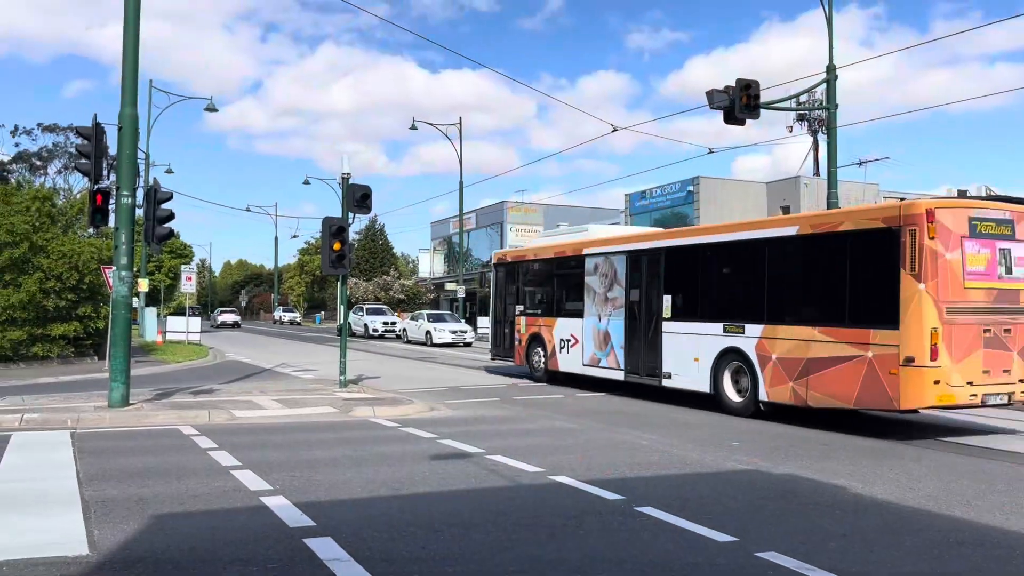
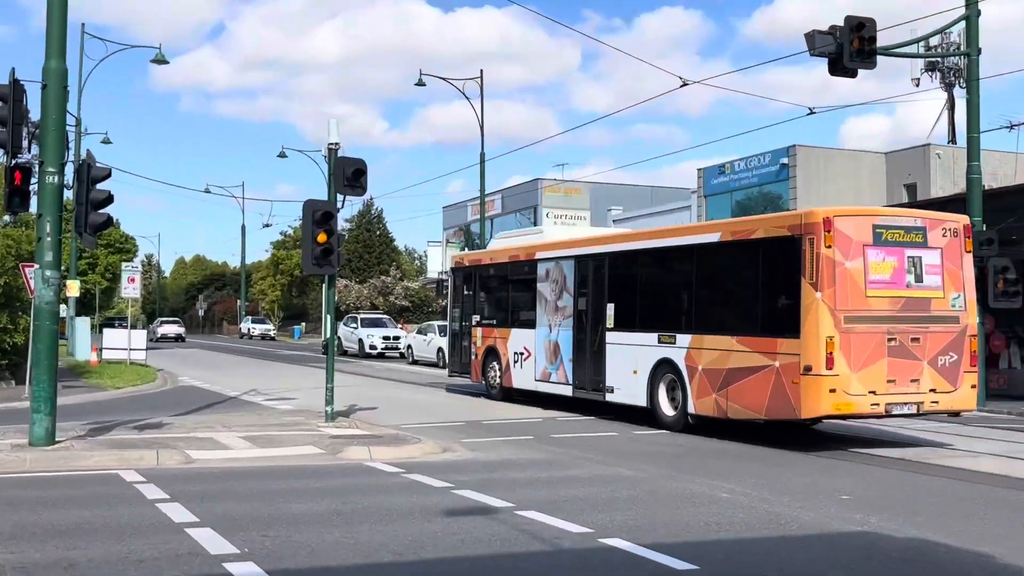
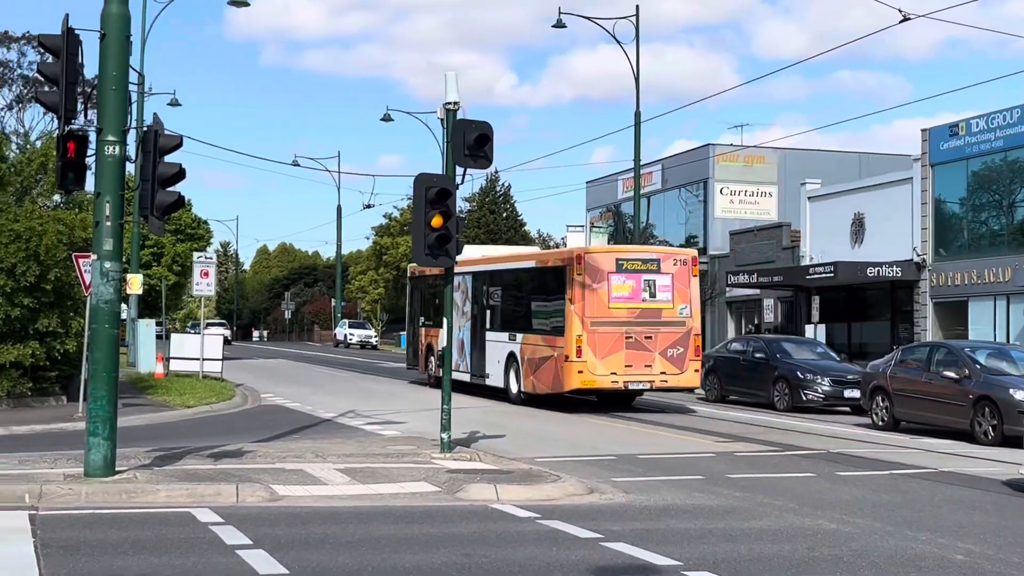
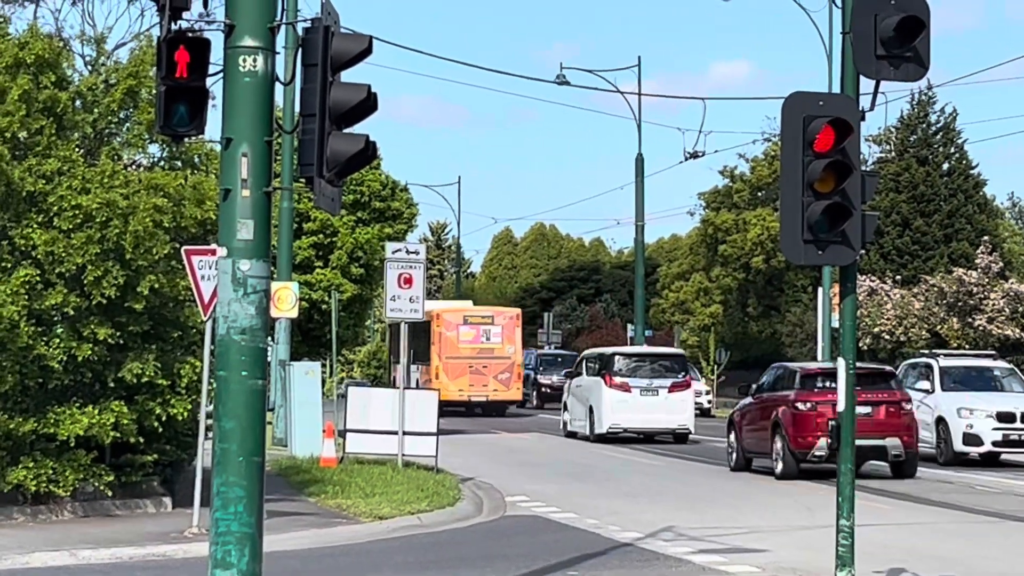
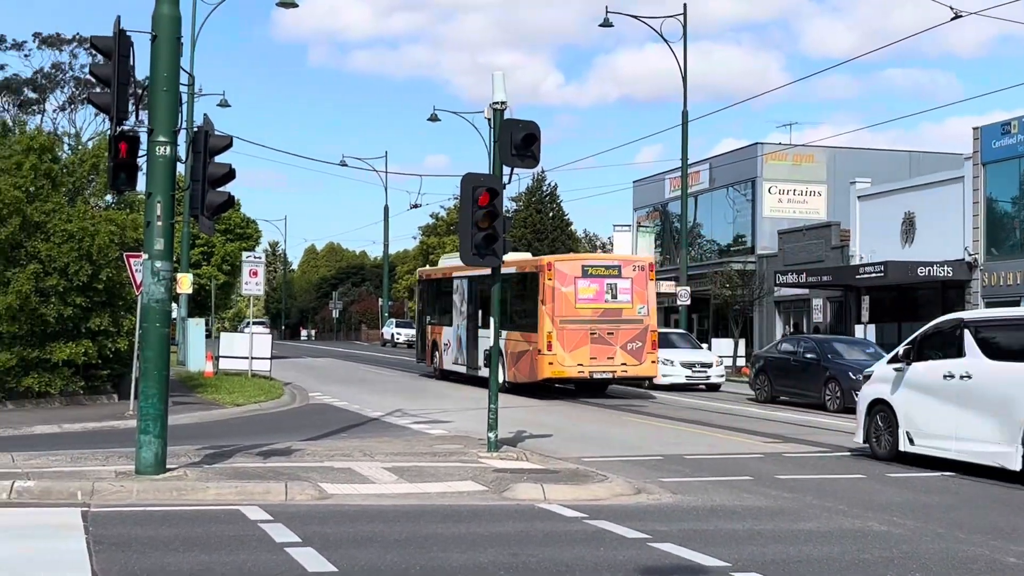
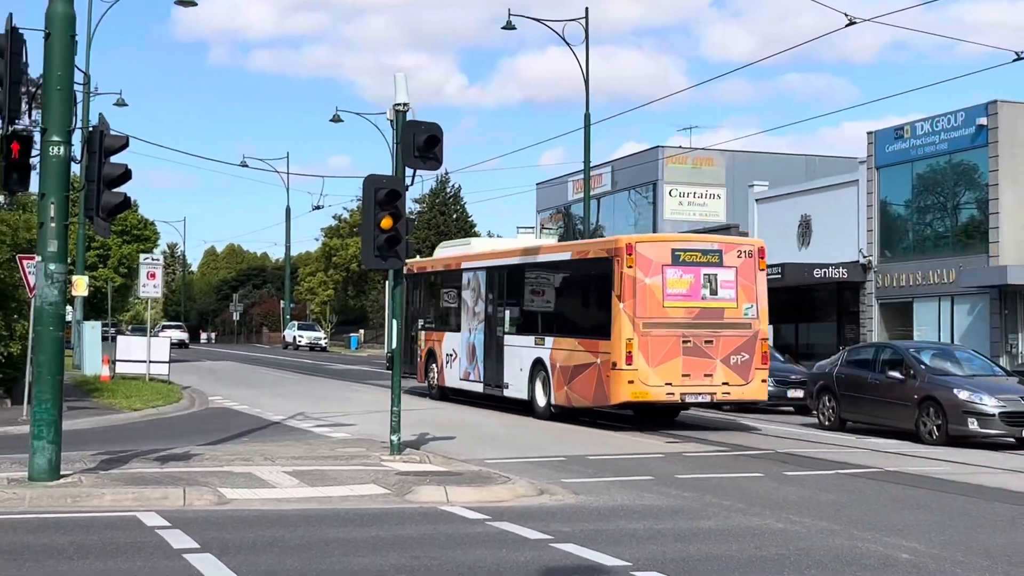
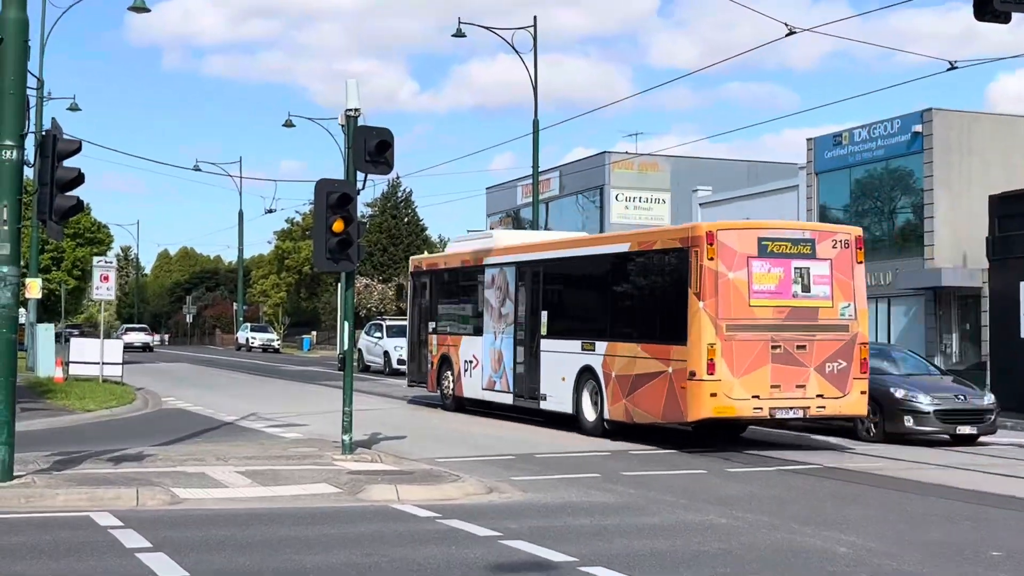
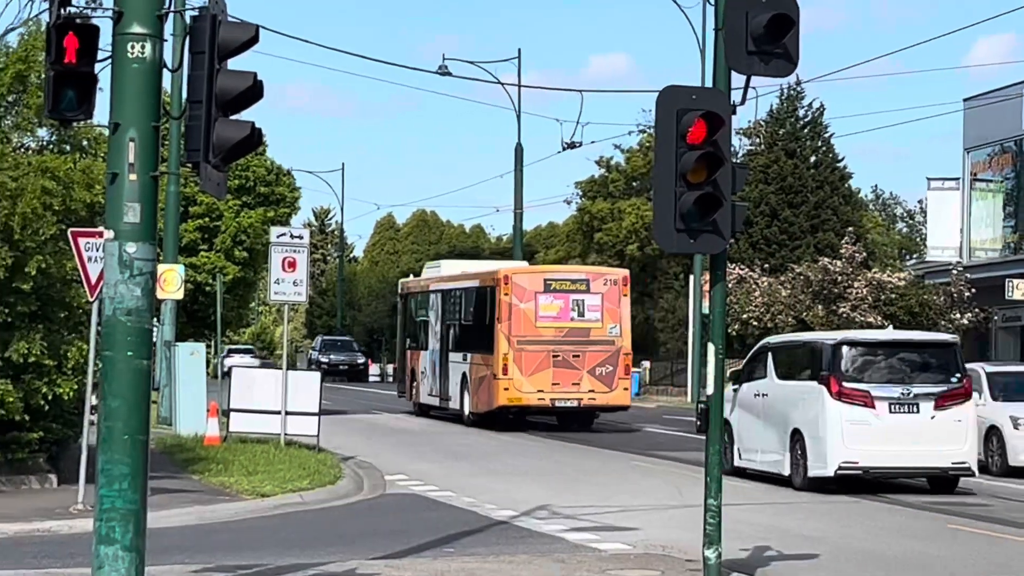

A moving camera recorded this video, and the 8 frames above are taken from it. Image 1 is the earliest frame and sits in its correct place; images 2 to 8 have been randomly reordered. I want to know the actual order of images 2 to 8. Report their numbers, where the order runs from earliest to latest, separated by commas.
2, 7, 6, 3, 5, 8, 4
